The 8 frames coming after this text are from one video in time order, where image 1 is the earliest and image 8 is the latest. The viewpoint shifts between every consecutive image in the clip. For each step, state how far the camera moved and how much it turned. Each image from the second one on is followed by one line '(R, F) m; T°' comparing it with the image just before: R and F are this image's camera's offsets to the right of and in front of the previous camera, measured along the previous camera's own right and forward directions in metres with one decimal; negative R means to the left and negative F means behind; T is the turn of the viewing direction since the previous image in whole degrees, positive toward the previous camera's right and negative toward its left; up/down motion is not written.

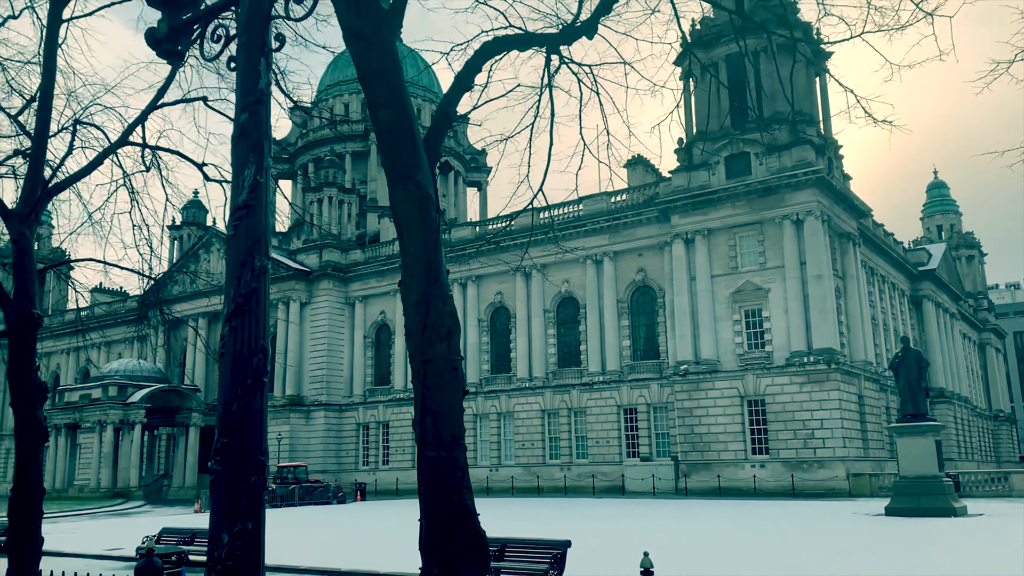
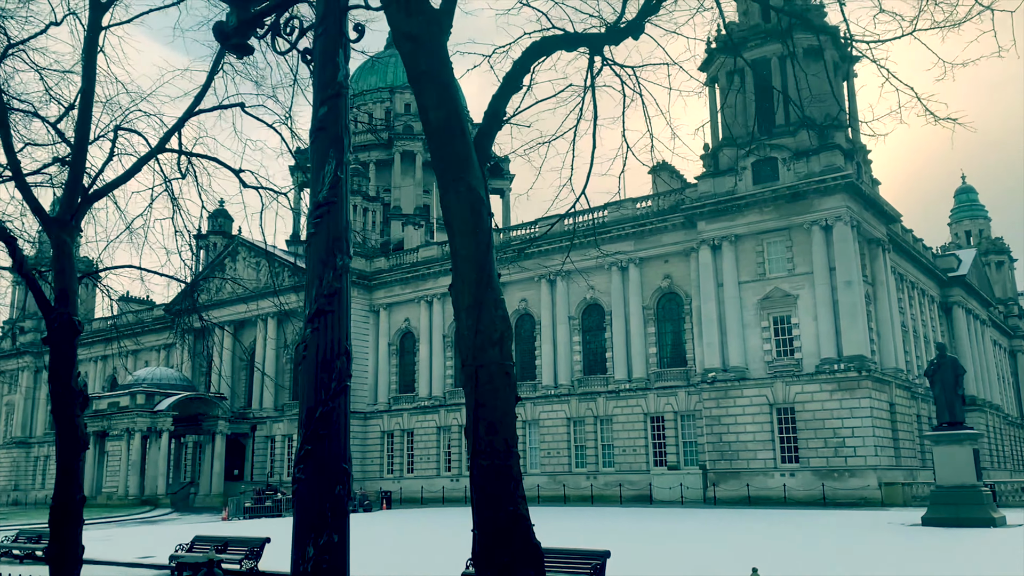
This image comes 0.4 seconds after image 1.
(-0.2, +0.1) m; -1°
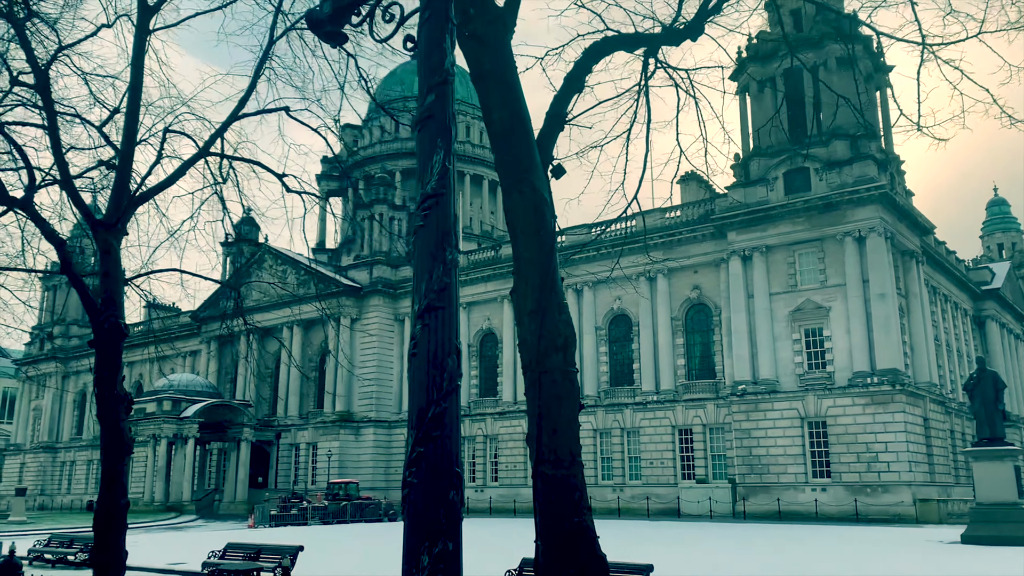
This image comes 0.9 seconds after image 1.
(-0.3, +0.2) m; -2°
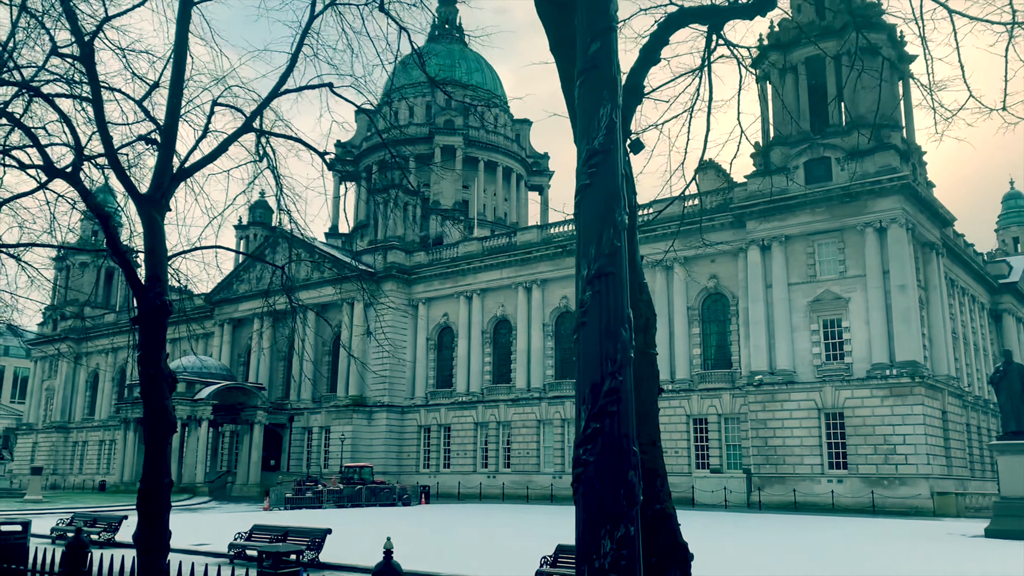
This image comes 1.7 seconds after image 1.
(-0.5, +0.2) m; 0°
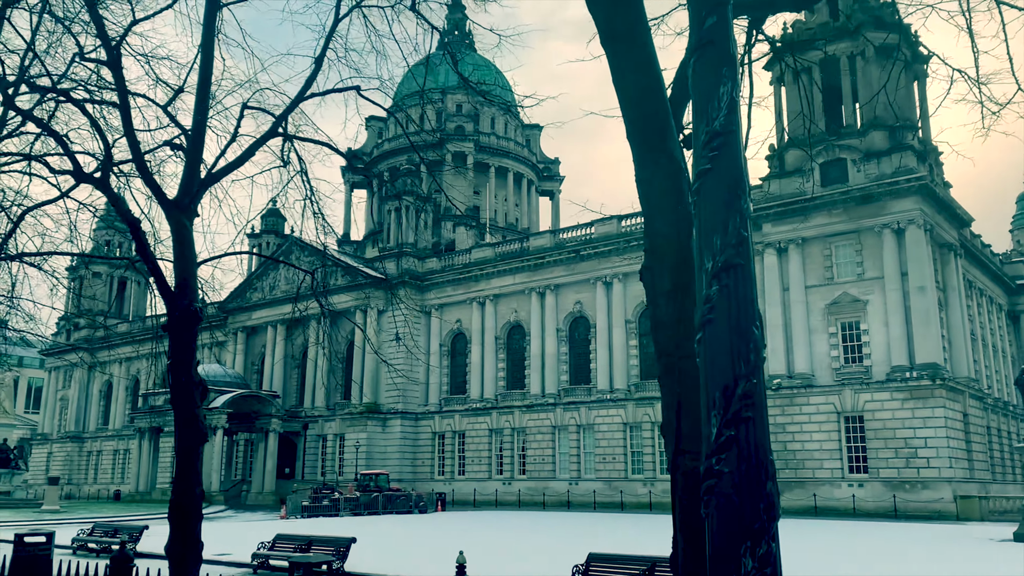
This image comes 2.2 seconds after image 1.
(-0.3, +0.2) m; -1°
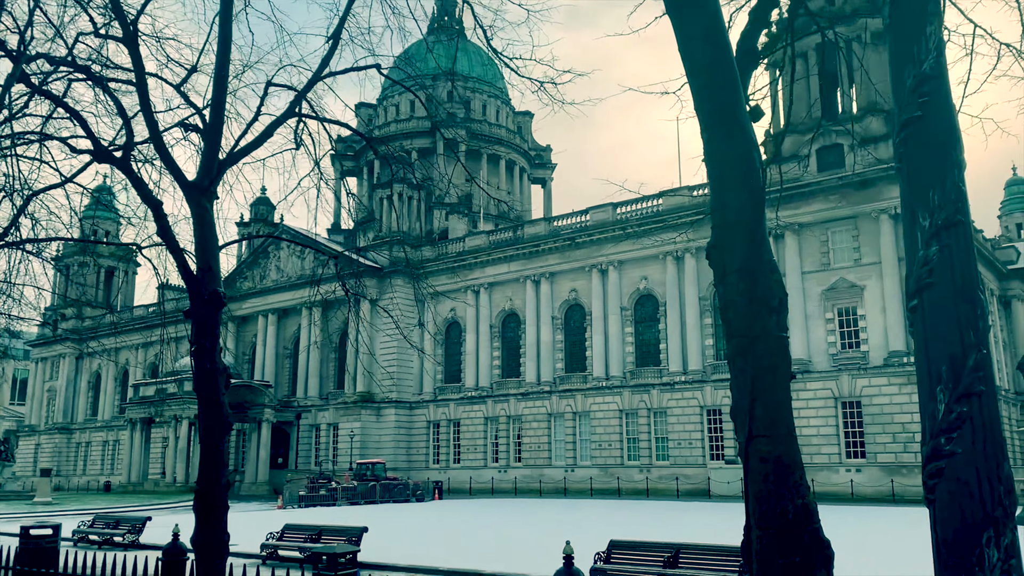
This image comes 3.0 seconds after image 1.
(-0.5, +0.2) m; +1°
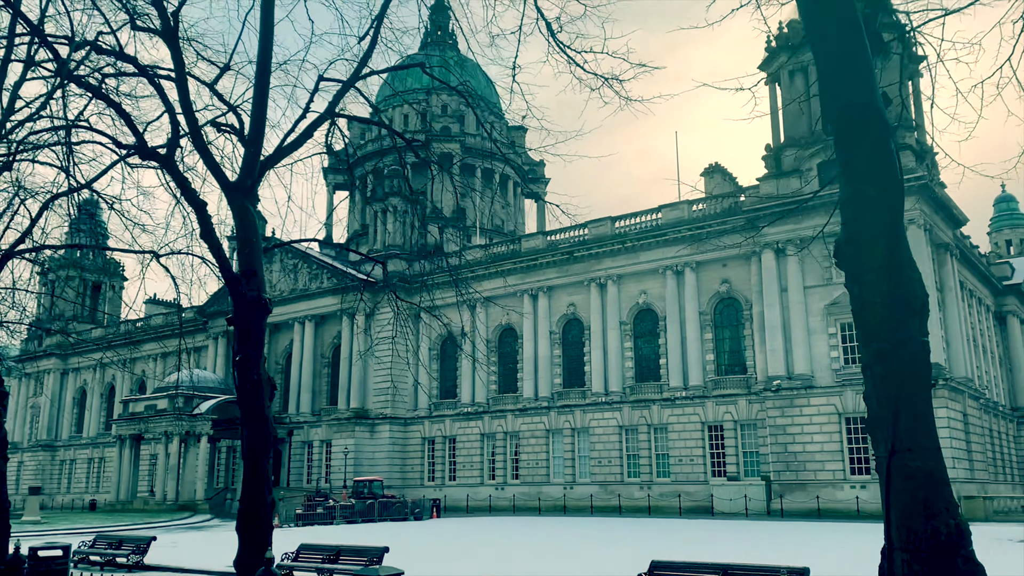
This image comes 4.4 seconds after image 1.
(-0.7, +0.4) m; +1°
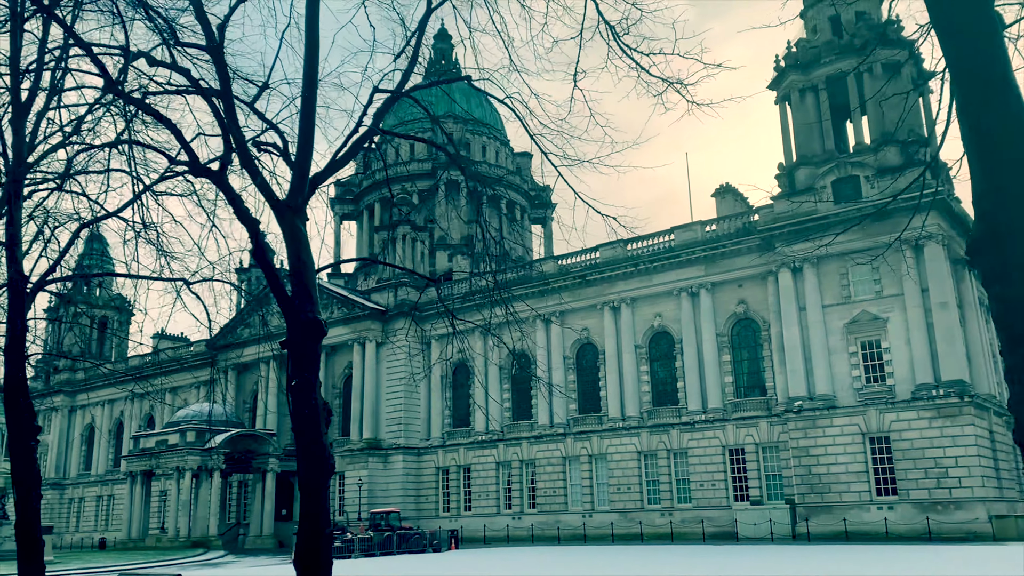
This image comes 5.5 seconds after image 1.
(-0.6, +0.4) m; 0°
